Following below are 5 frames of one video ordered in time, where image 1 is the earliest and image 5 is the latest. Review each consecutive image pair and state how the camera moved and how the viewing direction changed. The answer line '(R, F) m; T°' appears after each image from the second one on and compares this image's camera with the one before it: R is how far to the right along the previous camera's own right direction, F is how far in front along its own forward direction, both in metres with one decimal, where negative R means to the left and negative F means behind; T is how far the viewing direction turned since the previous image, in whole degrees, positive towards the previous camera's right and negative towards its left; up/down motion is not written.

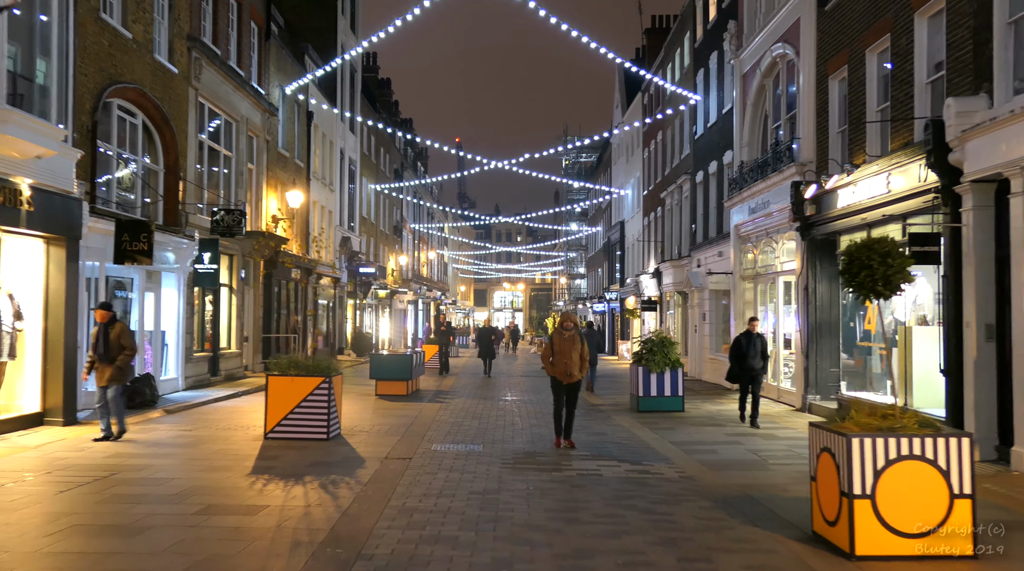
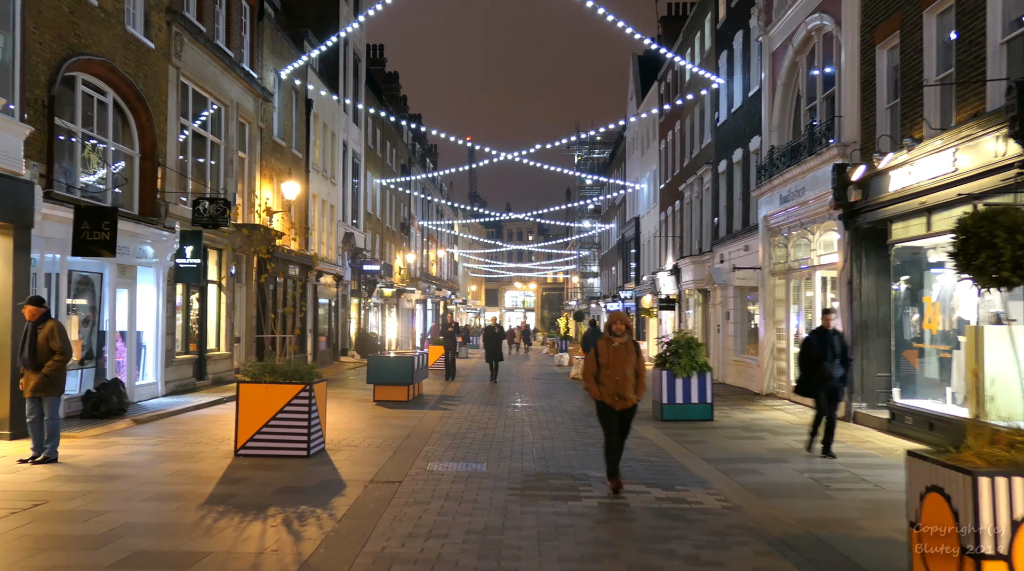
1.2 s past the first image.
(0.0, +1.5) m; -1°
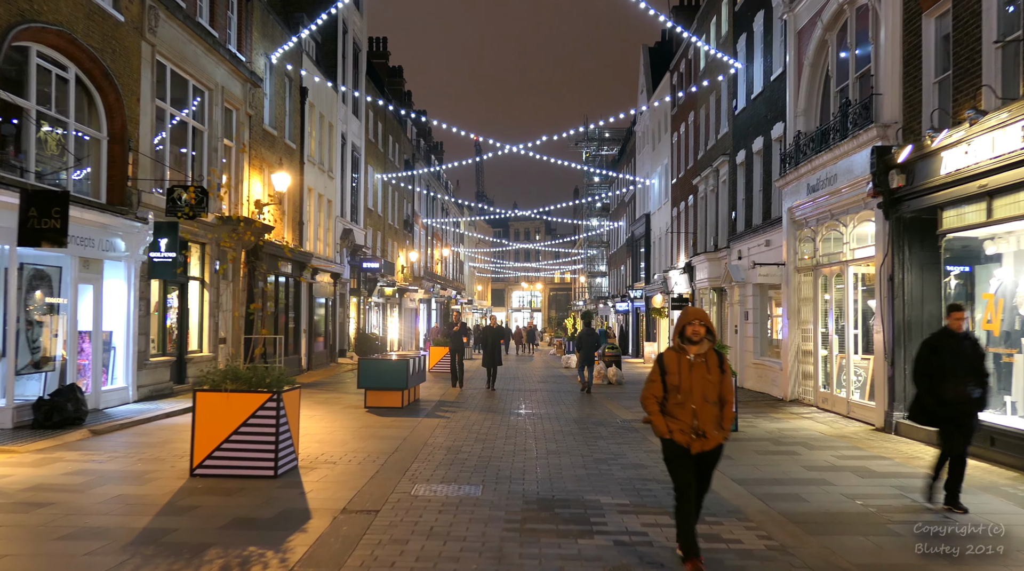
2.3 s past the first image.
(+0.1, +1.4) m; 0°
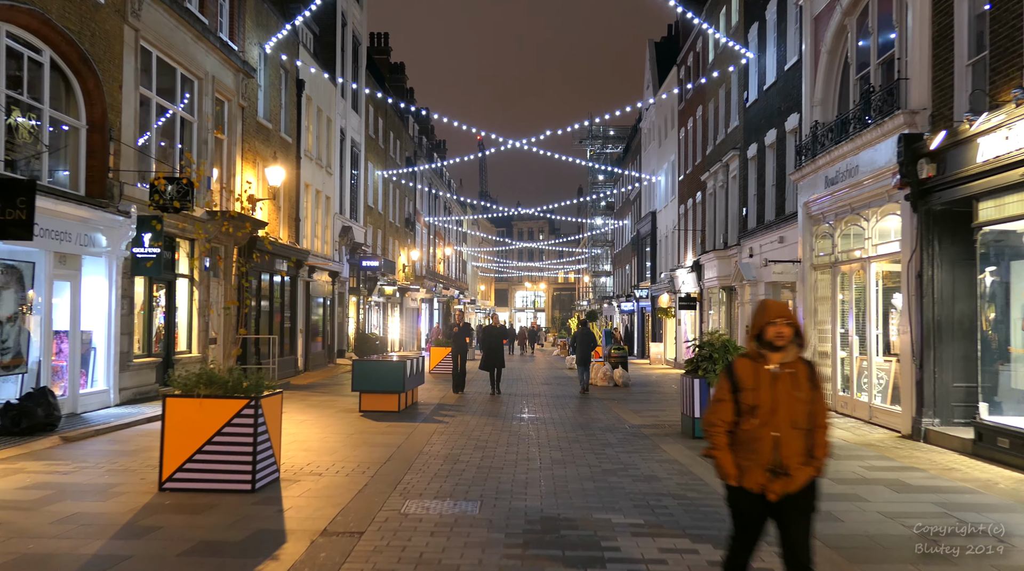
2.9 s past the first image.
(0.0, +0.8) m; 0°
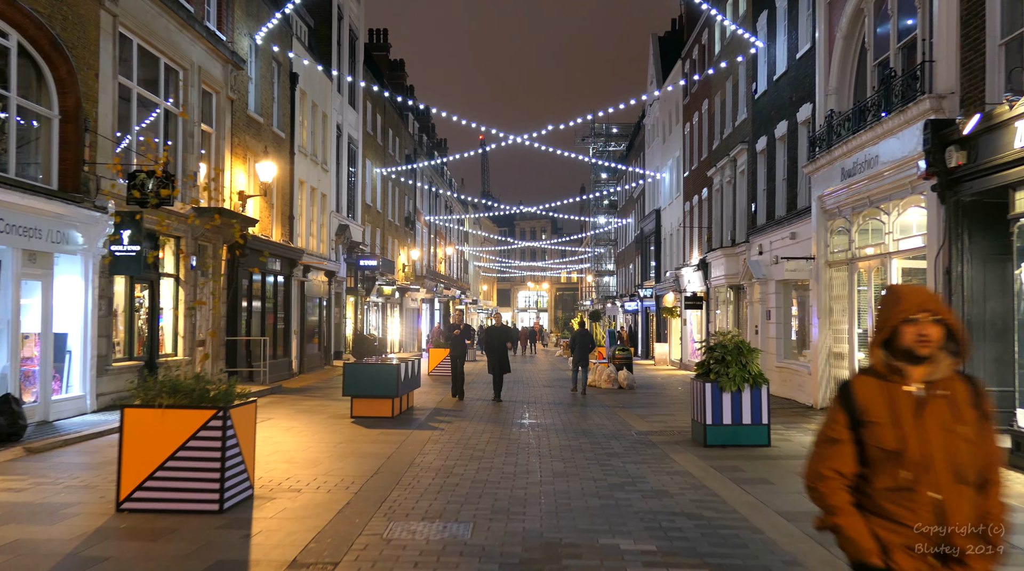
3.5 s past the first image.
(+0.1, +0.8) m; 0°
